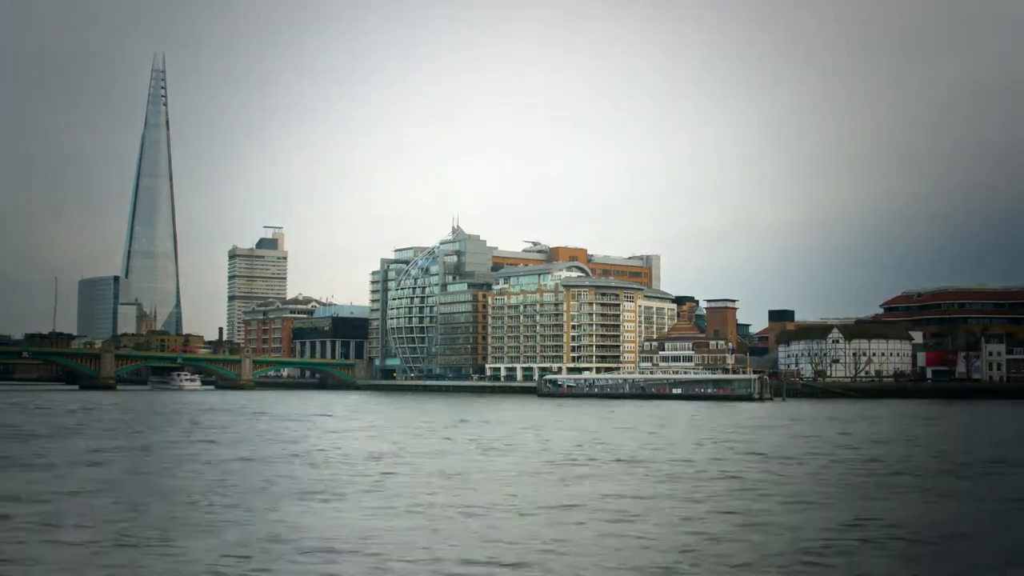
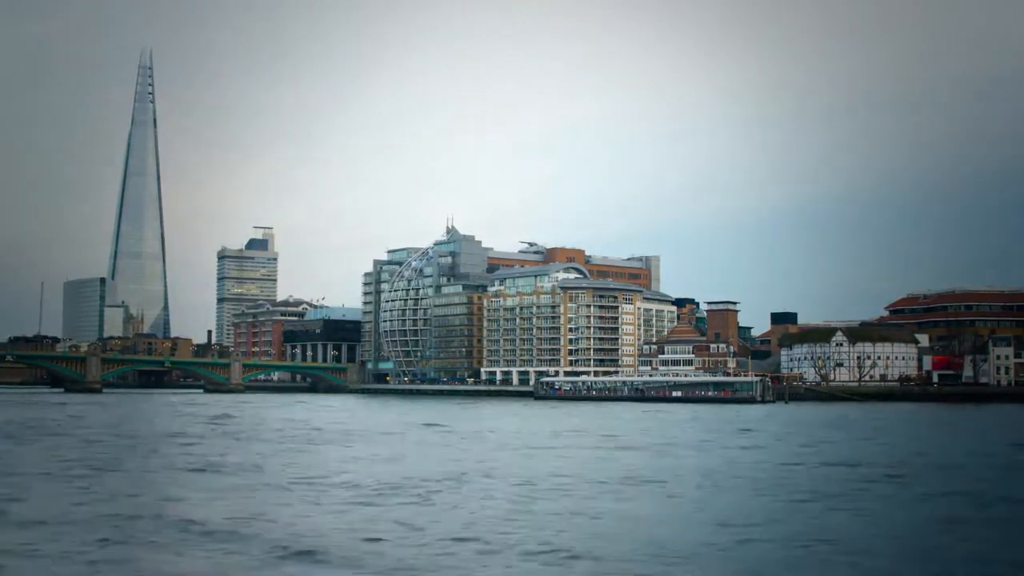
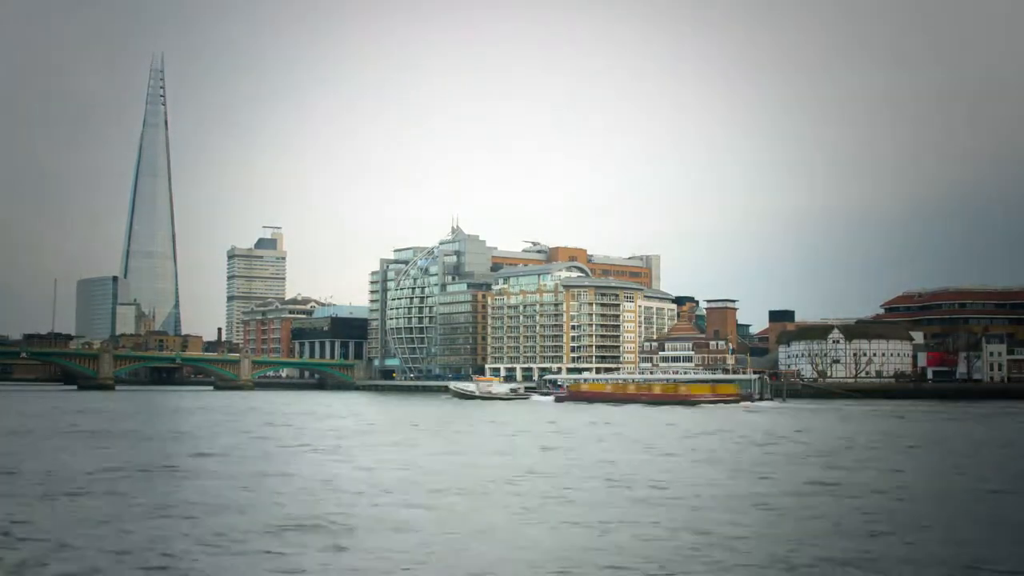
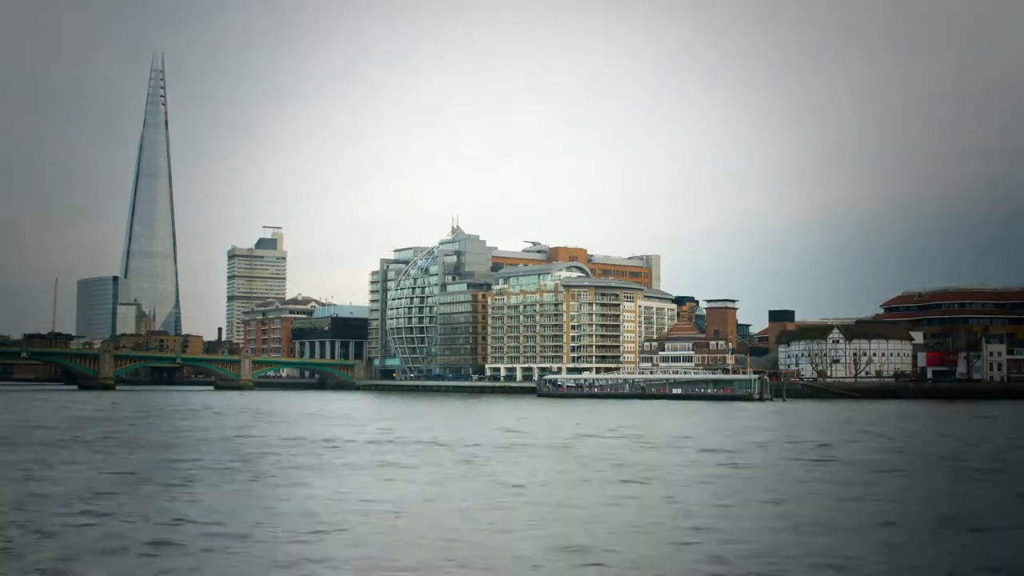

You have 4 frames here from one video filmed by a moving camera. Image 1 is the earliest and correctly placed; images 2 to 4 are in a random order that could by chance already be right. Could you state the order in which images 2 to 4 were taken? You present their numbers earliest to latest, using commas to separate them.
4, 3, 2
